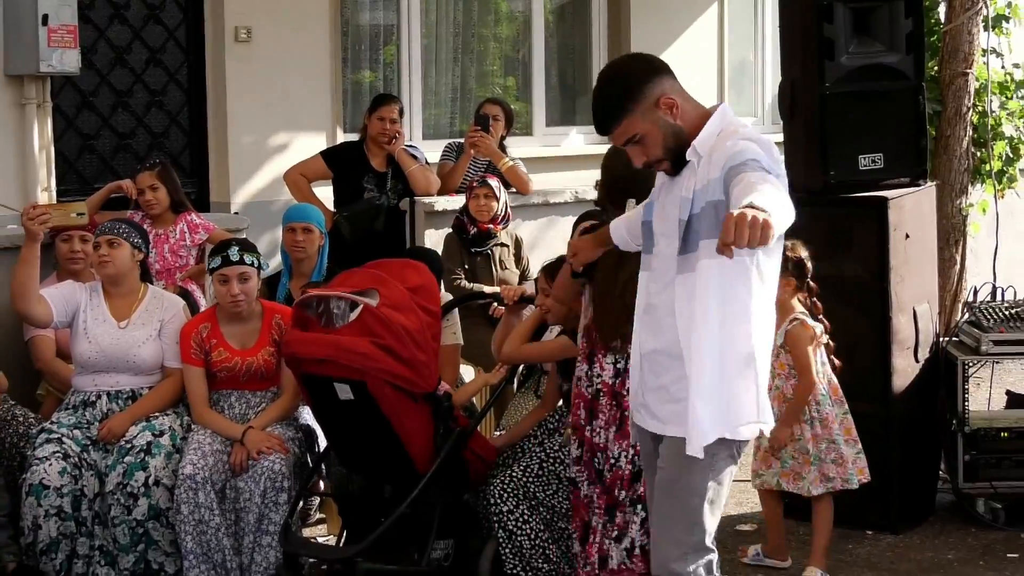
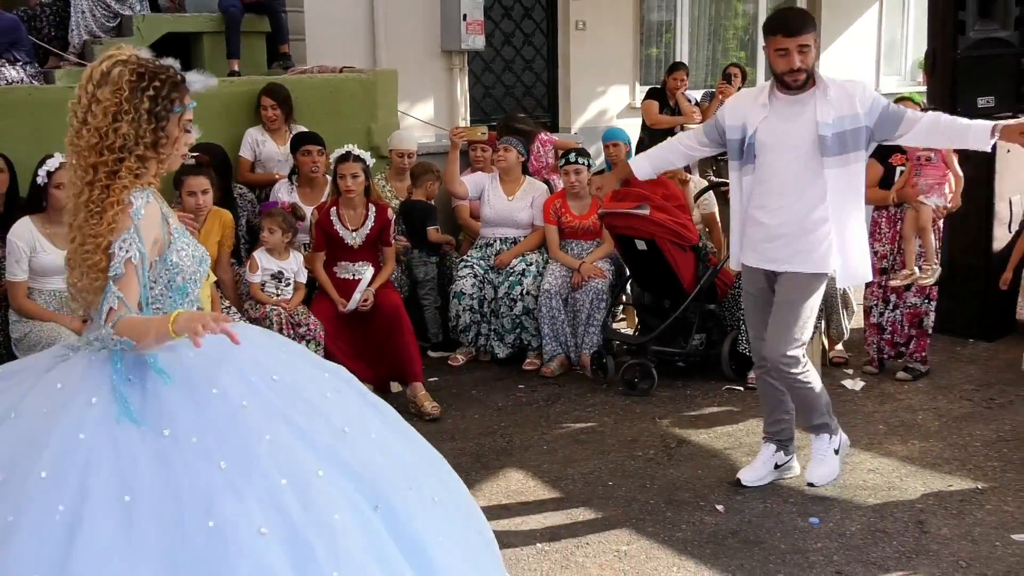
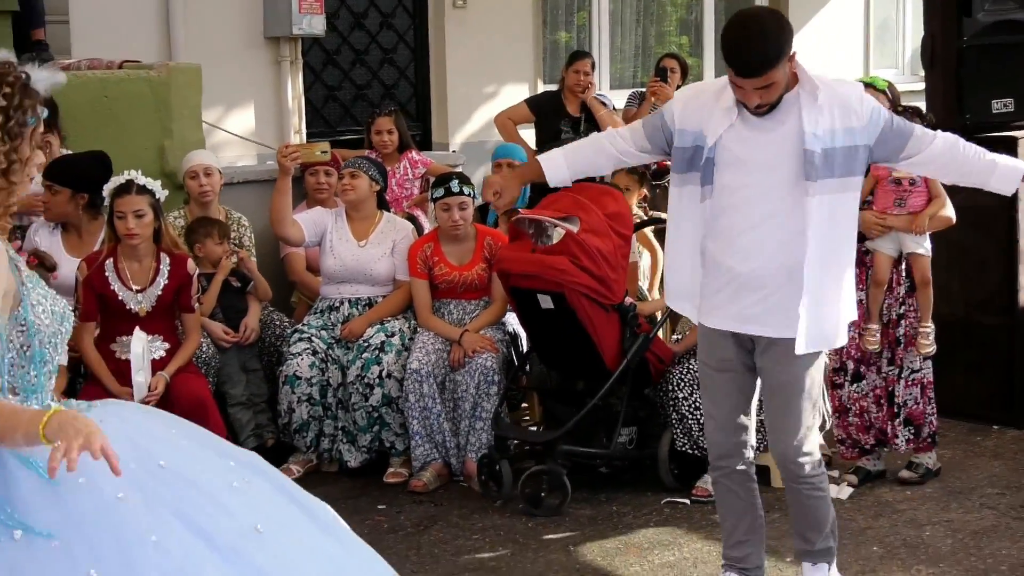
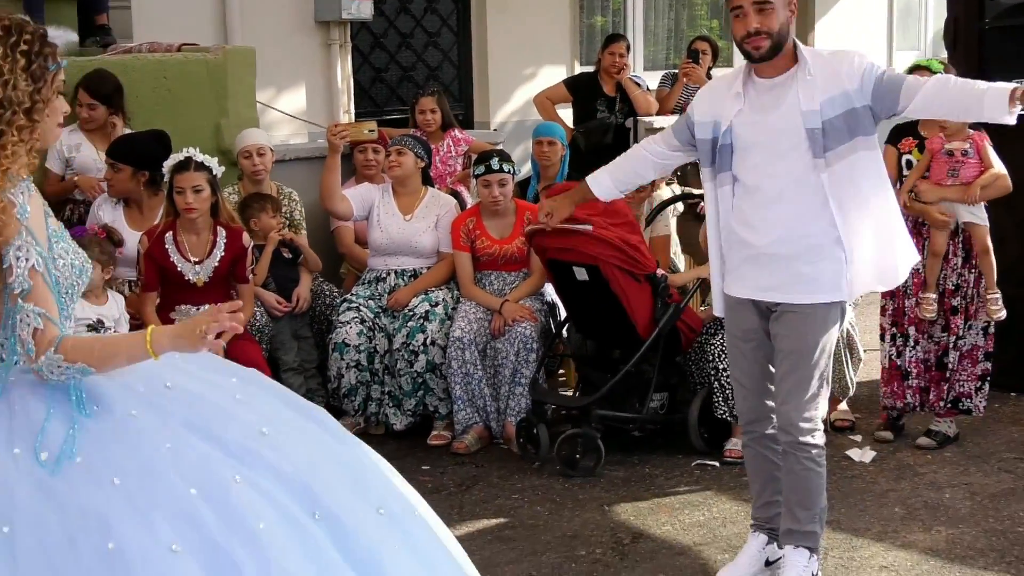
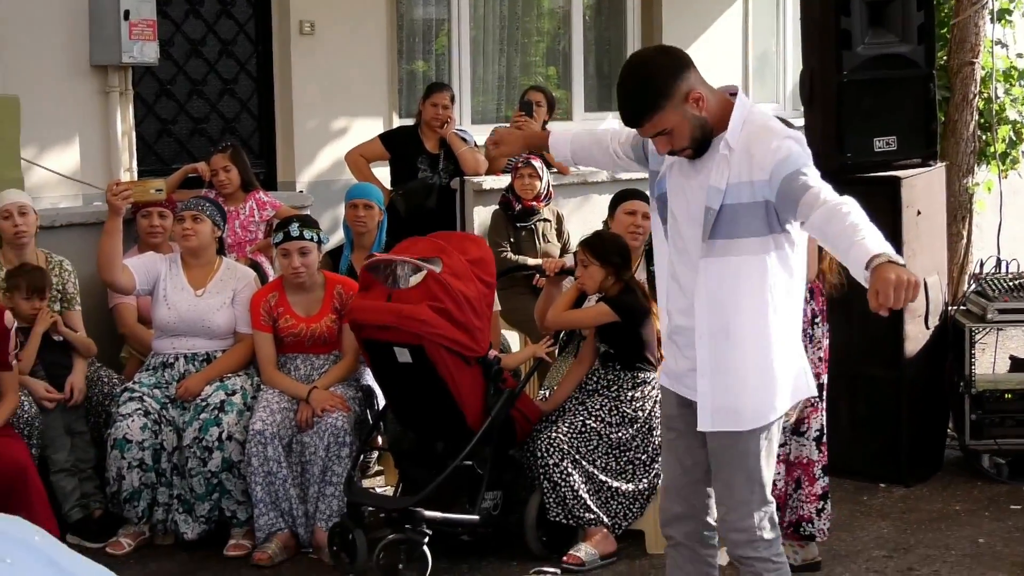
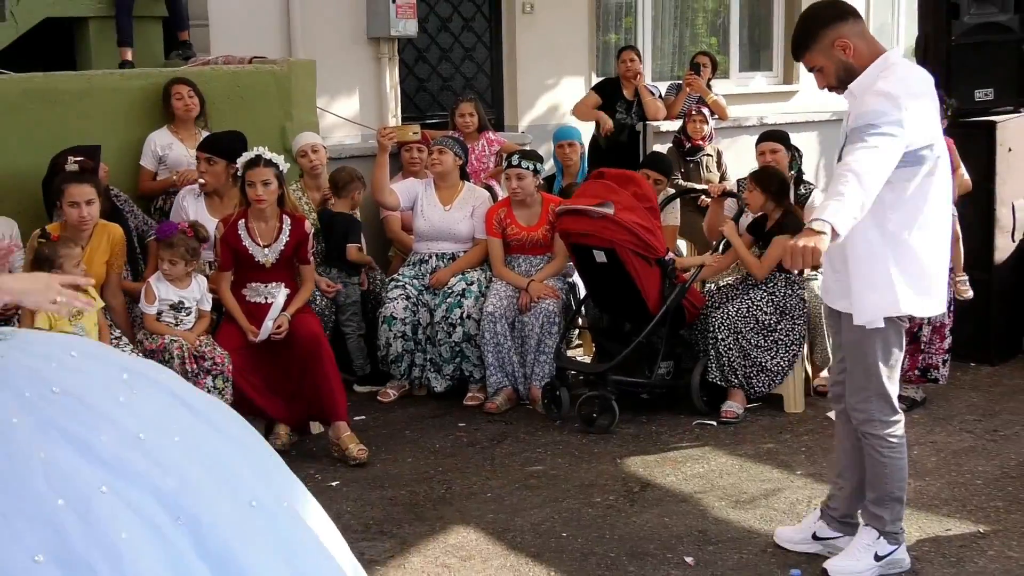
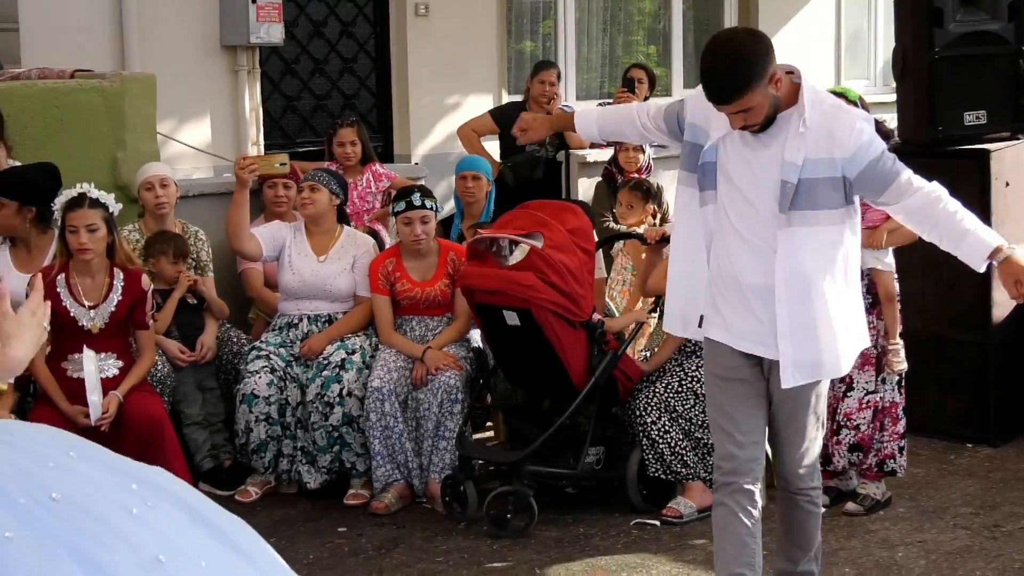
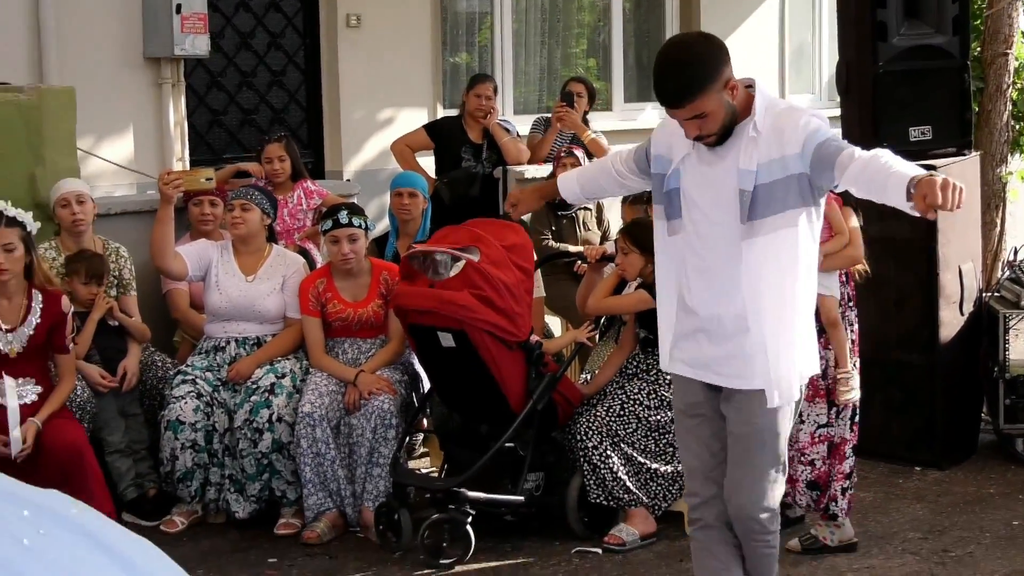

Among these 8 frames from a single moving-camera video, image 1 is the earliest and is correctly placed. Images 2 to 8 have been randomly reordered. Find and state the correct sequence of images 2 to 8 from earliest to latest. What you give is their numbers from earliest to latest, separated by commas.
5, 8, 7, 3, 4, 6, 2
